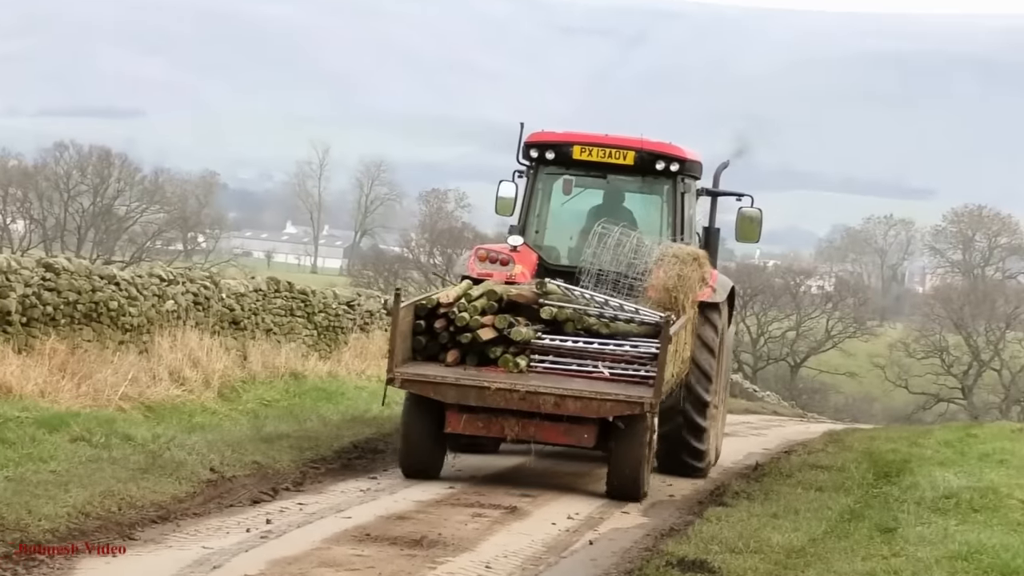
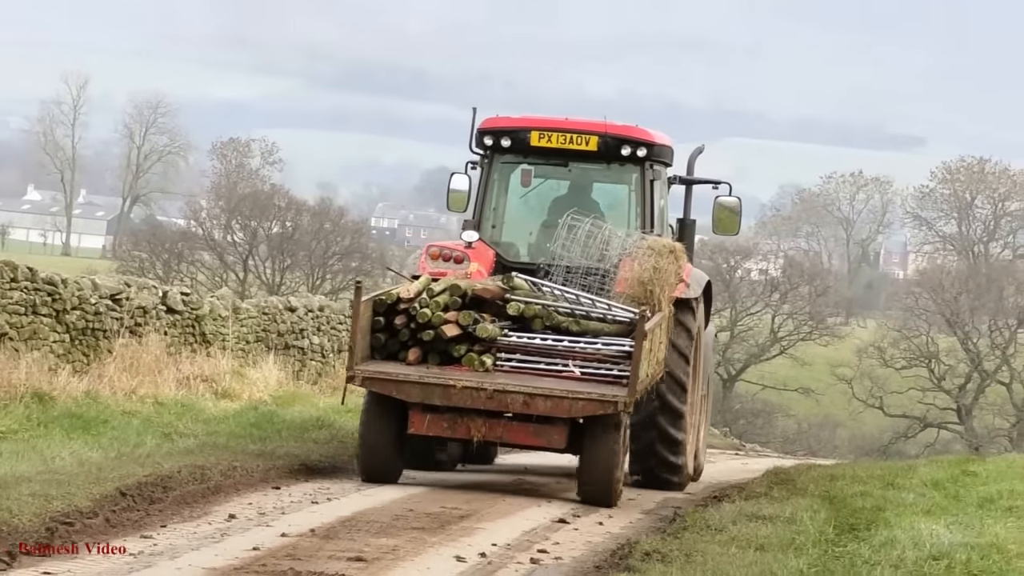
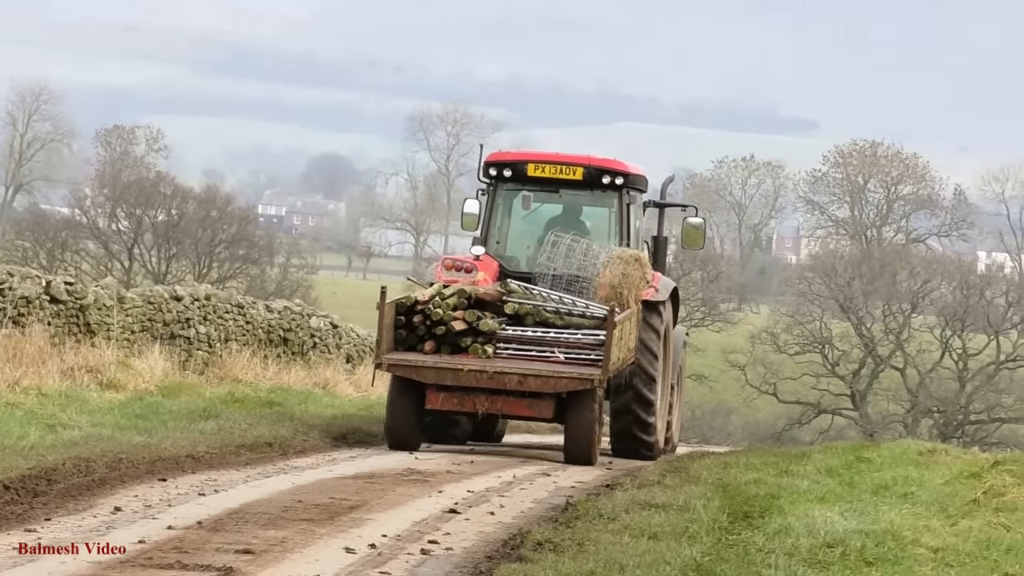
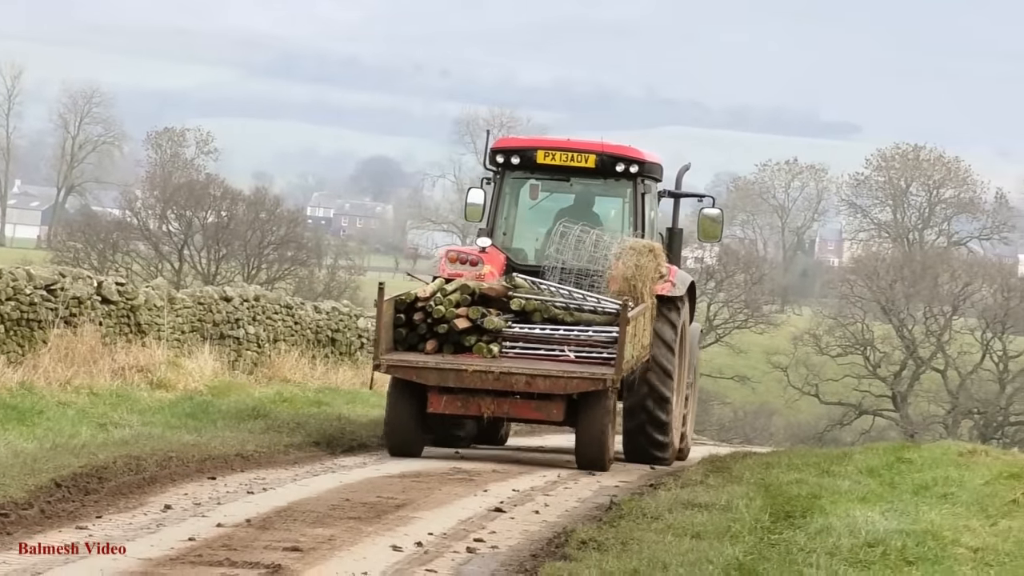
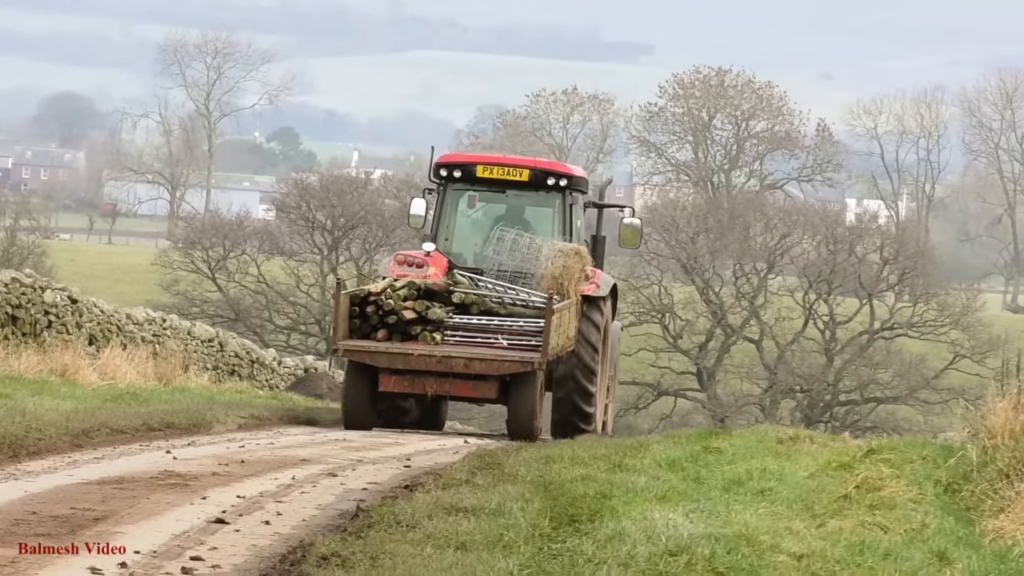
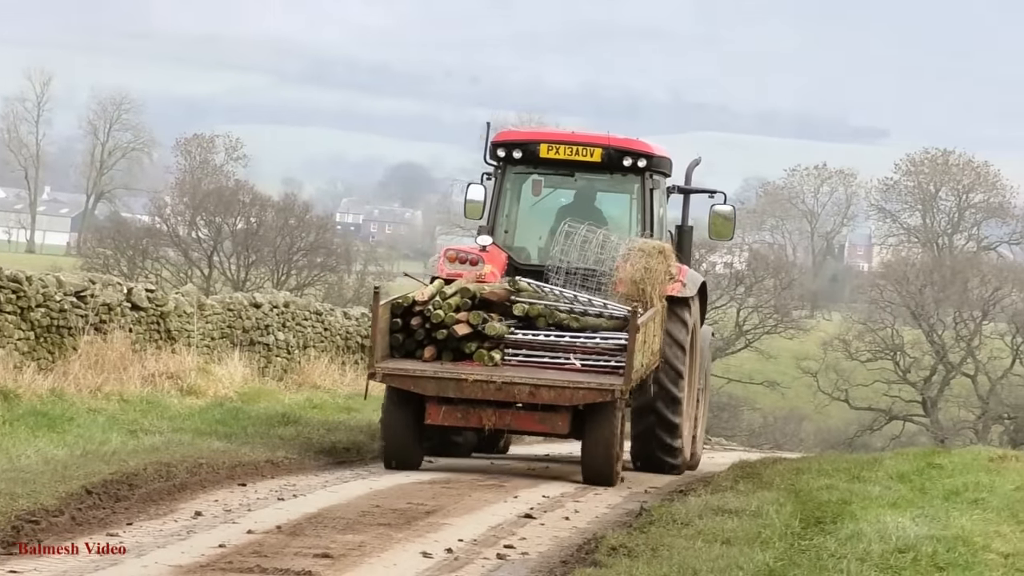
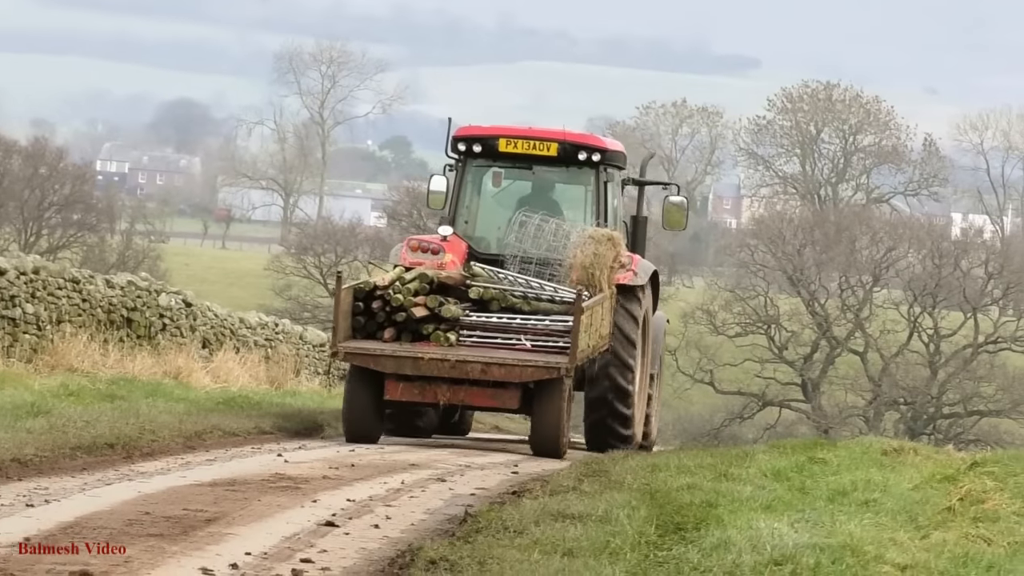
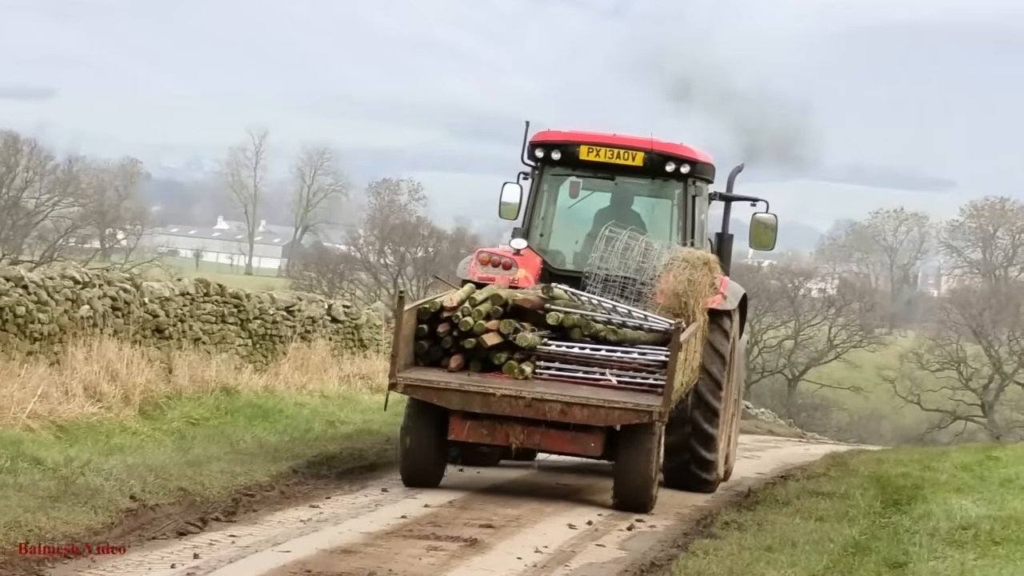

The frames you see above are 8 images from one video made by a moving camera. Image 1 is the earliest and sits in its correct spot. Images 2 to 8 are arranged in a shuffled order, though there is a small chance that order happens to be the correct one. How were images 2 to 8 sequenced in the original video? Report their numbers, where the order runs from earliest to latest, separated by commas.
8, 2, 6, 4, 3, 7, 5
